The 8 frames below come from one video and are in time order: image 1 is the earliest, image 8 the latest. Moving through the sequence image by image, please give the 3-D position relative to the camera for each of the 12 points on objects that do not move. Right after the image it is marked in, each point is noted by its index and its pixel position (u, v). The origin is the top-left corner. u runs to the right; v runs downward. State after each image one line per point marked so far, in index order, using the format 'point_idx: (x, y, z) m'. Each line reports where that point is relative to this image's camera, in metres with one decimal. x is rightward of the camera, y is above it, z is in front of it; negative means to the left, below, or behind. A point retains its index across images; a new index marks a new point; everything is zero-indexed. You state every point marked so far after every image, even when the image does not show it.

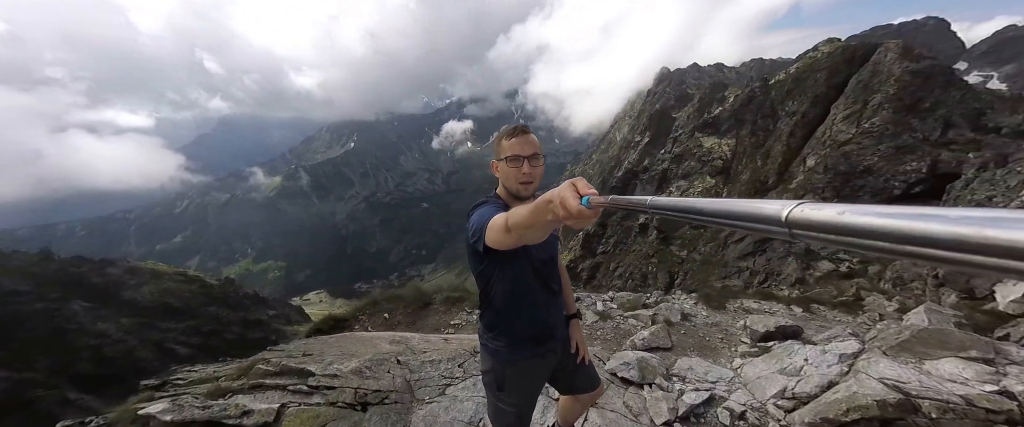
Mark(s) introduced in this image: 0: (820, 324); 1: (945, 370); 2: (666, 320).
0: (+17.4, -6.2, +18.5) m
1: (+13.9, -4.9, +10.3) m
2: (+8.8, -5.8, +17.9) m
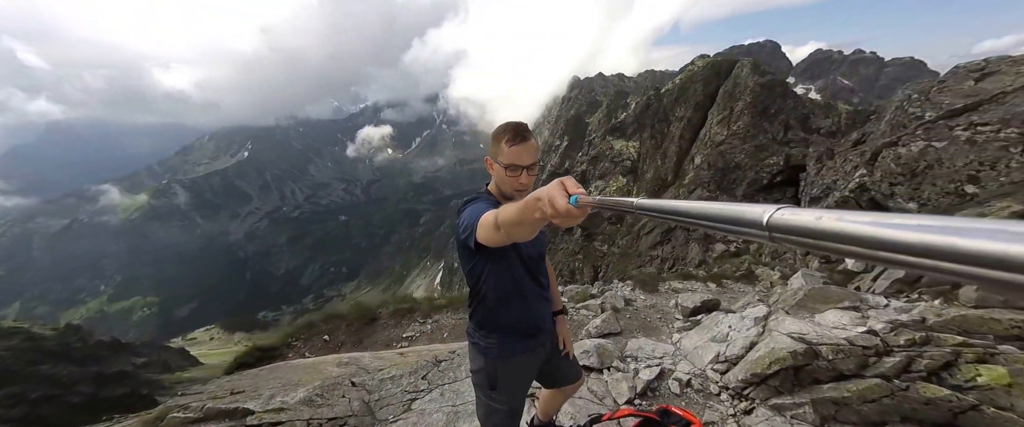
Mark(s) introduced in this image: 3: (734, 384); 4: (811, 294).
0: (+14.6, -5.4, +21.7) m
1: (+12.7, -4.2, +12.9) m
2: (+6.2, -5.4, +19.3) m
3: (+8.3, -6.3, +12.1) m
4: (+13.6, -3.6, +14.6) m
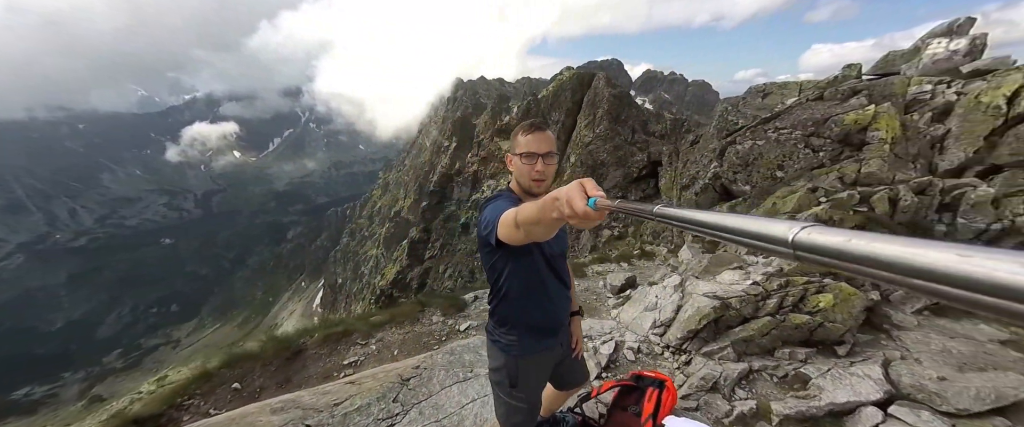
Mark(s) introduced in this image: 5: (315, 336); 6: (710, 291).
0: (+10.2, -4.5, +25.6) m
1: (+11.0, -3.3, +16.6) m
2: (+3.0, -5.1, +20.8) m
3: (+7.2, -5.7, +14.5) m
4: (+11.3, -2.6, +18.5) m
5: (-10.6, -6.6, +17.8) m
6: (+9.6, -3.7, +15.9) m
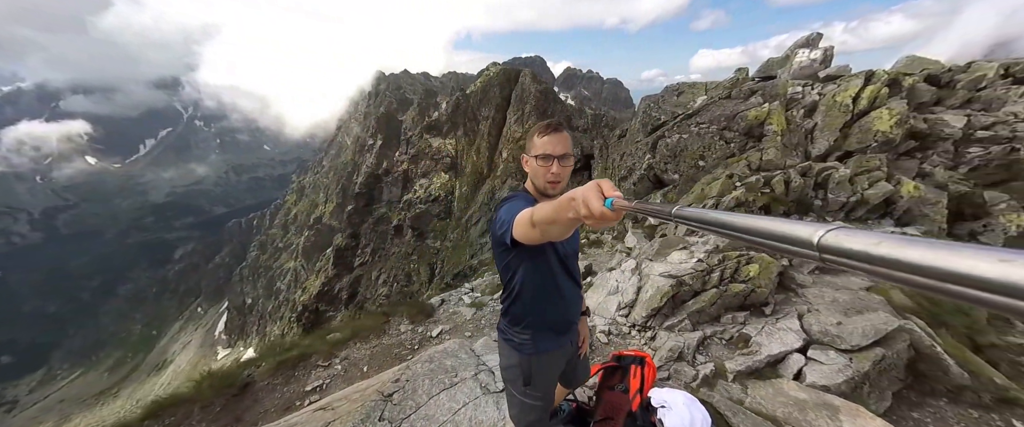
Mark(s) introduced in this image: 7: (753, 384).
0: (+6.9, -3.8, +27.3) m
1: (+9.4, -2.6, +18.7) m
2: (+0.8, -4.8, +21.2) m
3: (+6.2, -5.2, +15.9) m
4: (+9.3, -1.9, +20.6) m
5: (-11.9, -7.2, +15.7) m
6: (+8.1, -3.1, +17.7) m
7: (+9.4, -6.6, +12.8) m
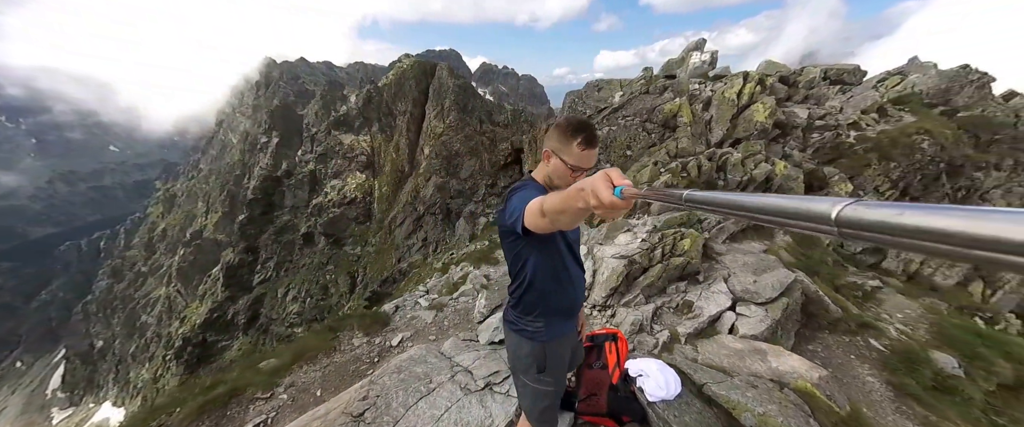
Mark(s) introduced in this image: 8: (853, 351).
0: (+2.6, -3.0, +28.2) m
1: (+6.8, -1.6, +20.2) m
2: (-2.0, -4.5, +20.9) m
3: (+4.5, -4.5, +16.9) m
4: (+6.2, -0.9, +22.0) m
5: (-13.0, -7.8, +12.9) m
6: (+5.9, -2.3, +19.0) m
7: (+8.3, -5.7, +14.5) m
8: (+18.7, -7.5, +18.1) m
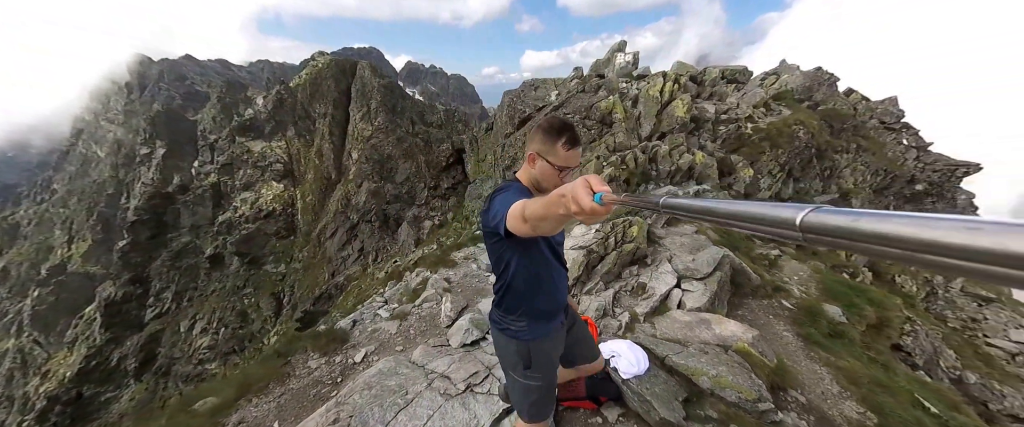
0: (-1.1, -2.8, +28.4) m
1: (+4.3, -1.2, +21.2) m
2: (-4.3, -4.6, +20.4) m
3: (+2.7, -4.2, +17.6) m
4: (+3.4, -0.5, +22.9) m
5: (-13.5, -8.6, +10.7) m
6: (+3.6, -1.9, +19.9) m
7: (+7.0, -5.1, +15.9) m
8: (+16.7, -6.3, +21.2) m
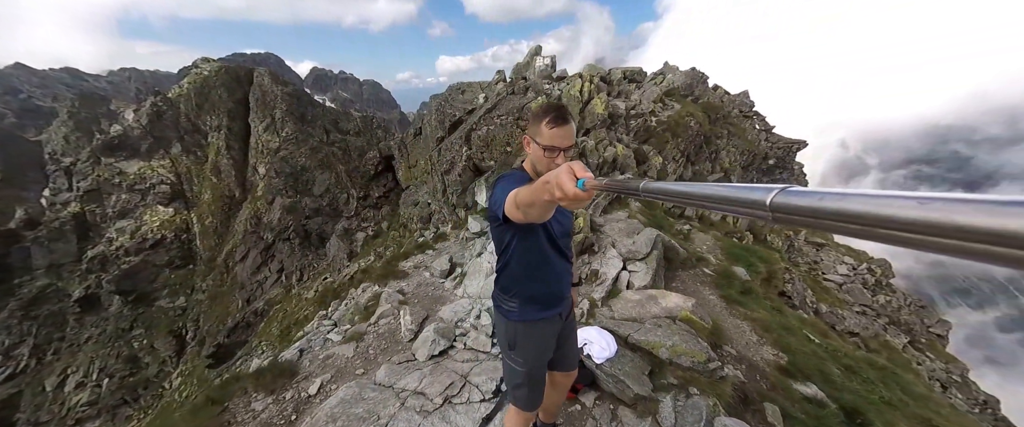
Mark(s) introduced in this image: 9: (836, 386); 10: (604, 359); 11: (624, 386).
0: (-5.3, -3.0, +27.7) m
1: (+1.1, -0.9, +21.7) m
2: (-6.8, -5.1, +19.4) m
3: (+0.6, -4.0, +17.9) m
4: (-0.1, -0.3, +23.1) m
5: (-13.6, -9.9, +8.1) m
6: (+0.8, -1.6, +20.2) m
7: (+5.2, -4.6, +17.1) m
8: (+13.7, -4.9, +24.1) m
9: (+16.2, -8.7, +16.5) m
10: (+3.2, -5.1, +11.7) m
11: (+3.8, -5.8, +11.1) m
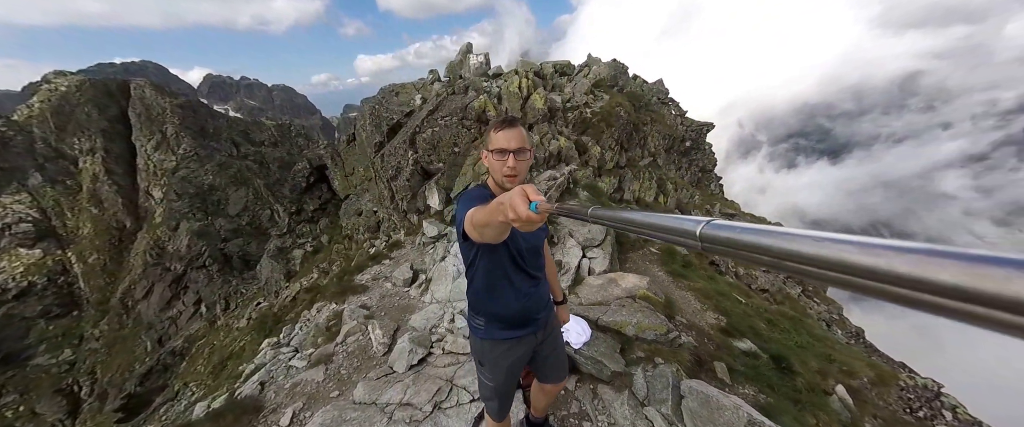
0: (-8.5, -3.5, +27.1) m
1: (-1.4, -0.8, +22.0) m
2: (-8.5, -5.7, +18.6) m
3: (-1.1, -4.0, +18.2) m
4: (-2.9, -0.4, +23.3) m
5: (-13.1, -11.2, +6.6) m
6: (-1.4, -1.6, +20.6) m
7: (+3.6, -4.2, +18.2) m
8: (+11.0, -3.7, +26.4) m
9: (+14.9, -7.3, +19.4) m
10: (+2.6, -4.9, +12.6) m
11: (+3.2, -5.5, +12.0) m
